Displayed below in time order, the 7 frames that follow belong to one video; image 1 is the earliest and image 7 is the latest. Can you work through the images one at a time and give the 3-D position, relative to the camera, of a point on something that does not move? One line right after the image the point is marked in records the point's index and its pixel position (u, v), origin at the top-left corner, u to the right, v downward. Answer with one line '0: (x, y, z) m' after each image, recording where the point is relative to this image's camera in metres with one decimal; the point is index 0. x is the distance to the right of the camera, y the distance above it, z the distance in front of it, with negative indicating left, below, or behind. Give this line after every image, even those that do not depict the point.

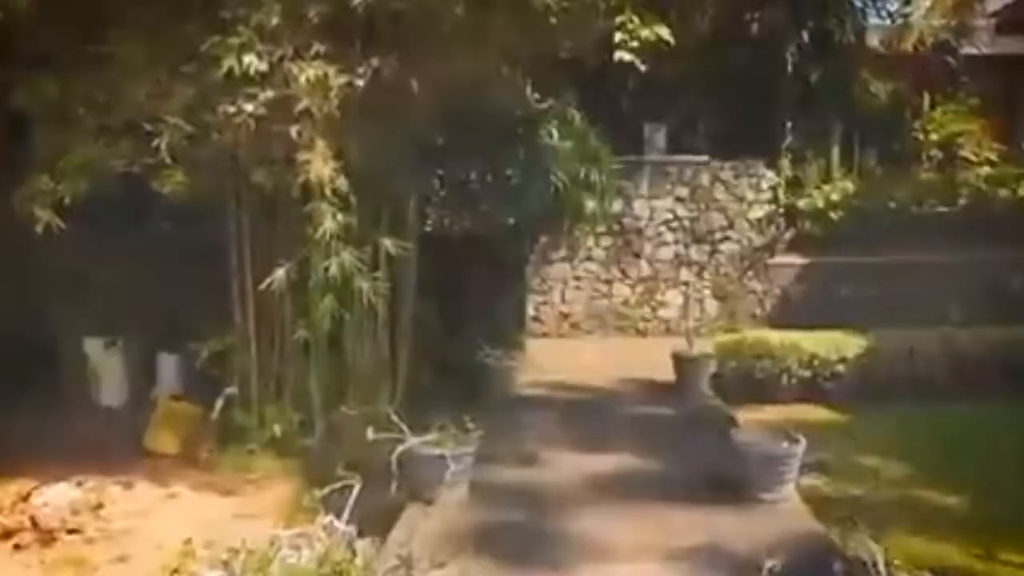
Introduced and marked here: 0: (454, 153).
0: (-0.2, +0.5, +4.1) m
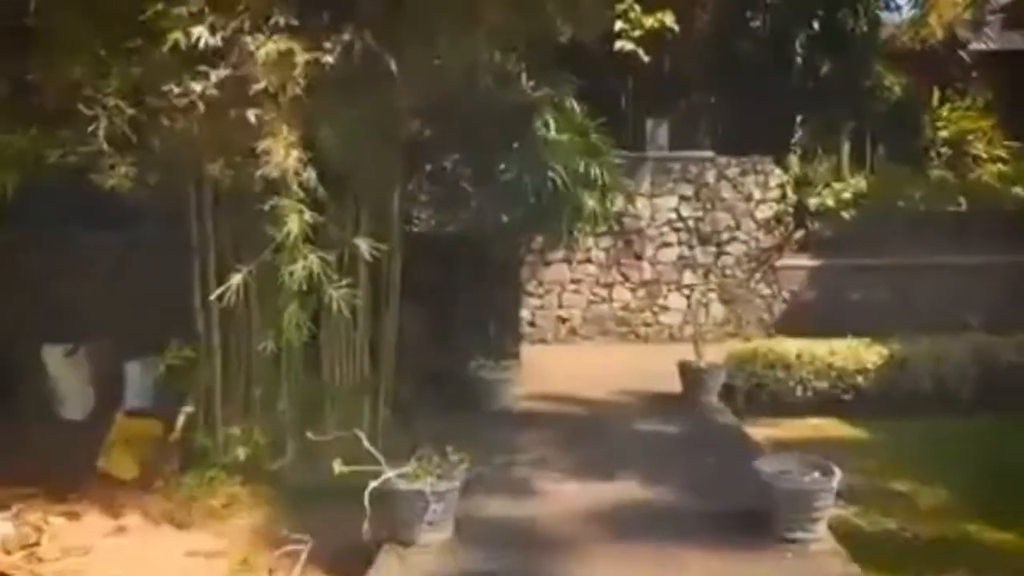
0: (-0.3, +0.5, +3.7) m
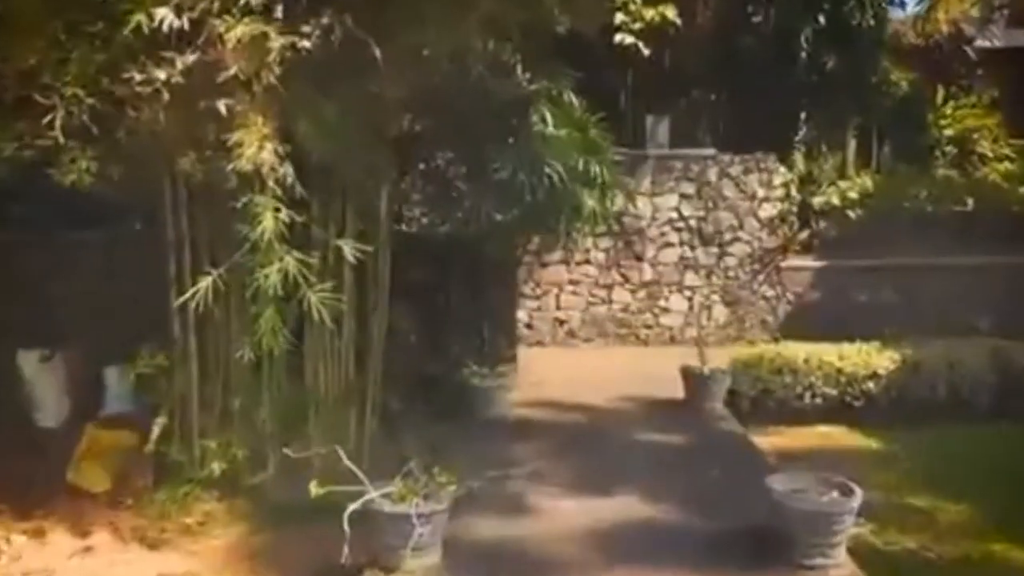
0: (-0.3, +0.5, +3.5) m
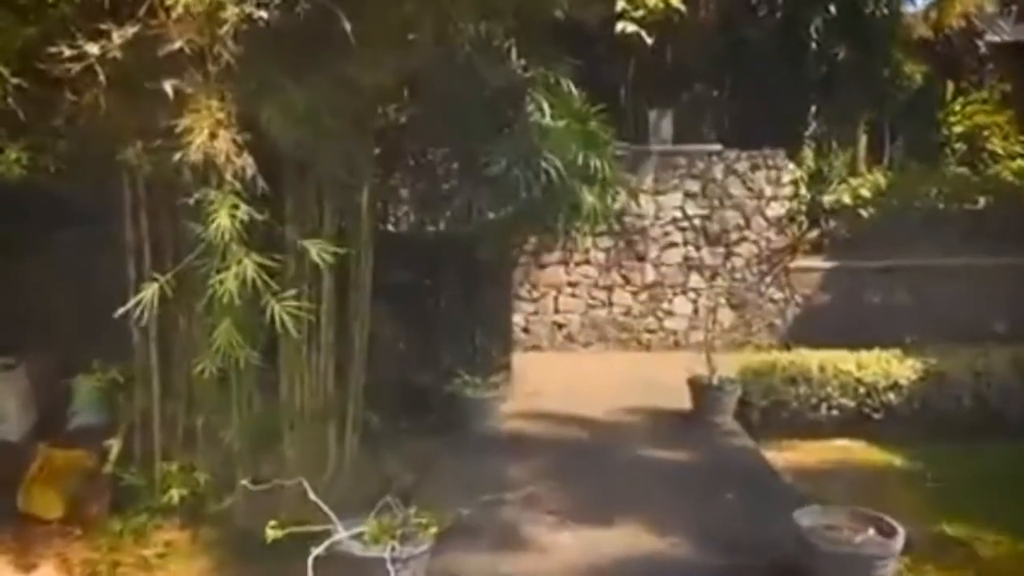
0: (-0.3, +0.5, +3.2) m
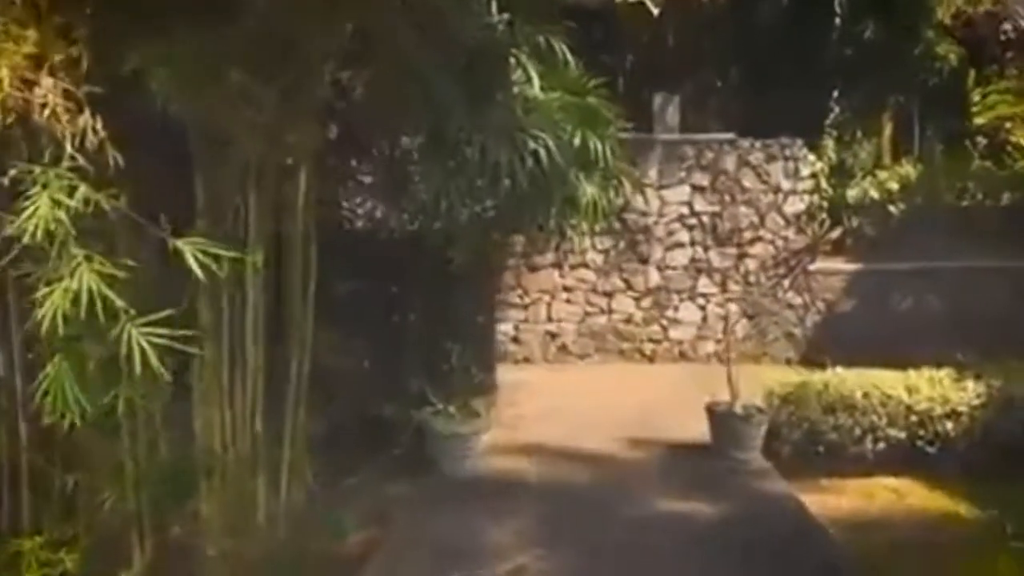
0: (-0.3, +0.4, +2.6) m
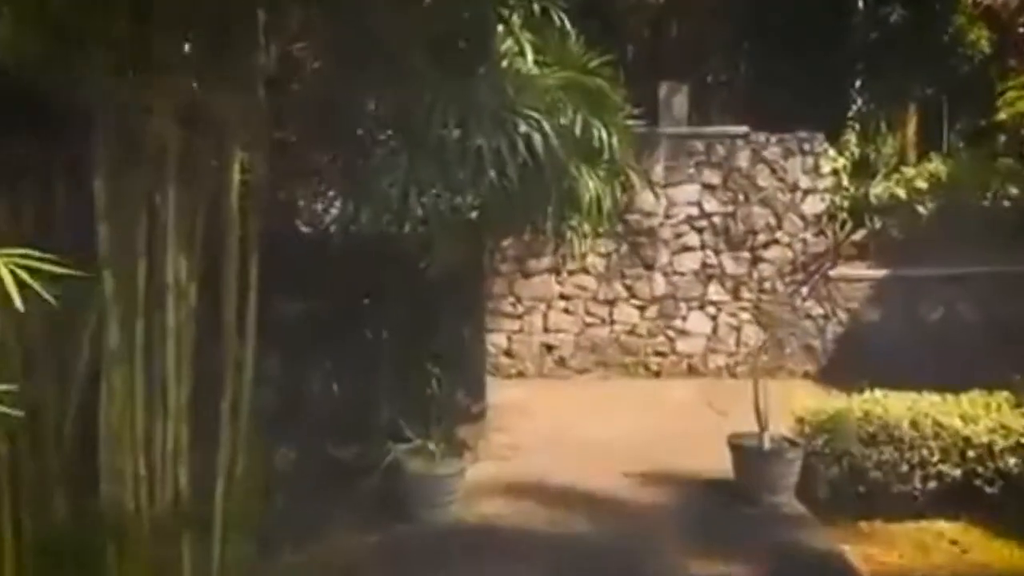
0: (-0.4, +0.4, +2.1) m
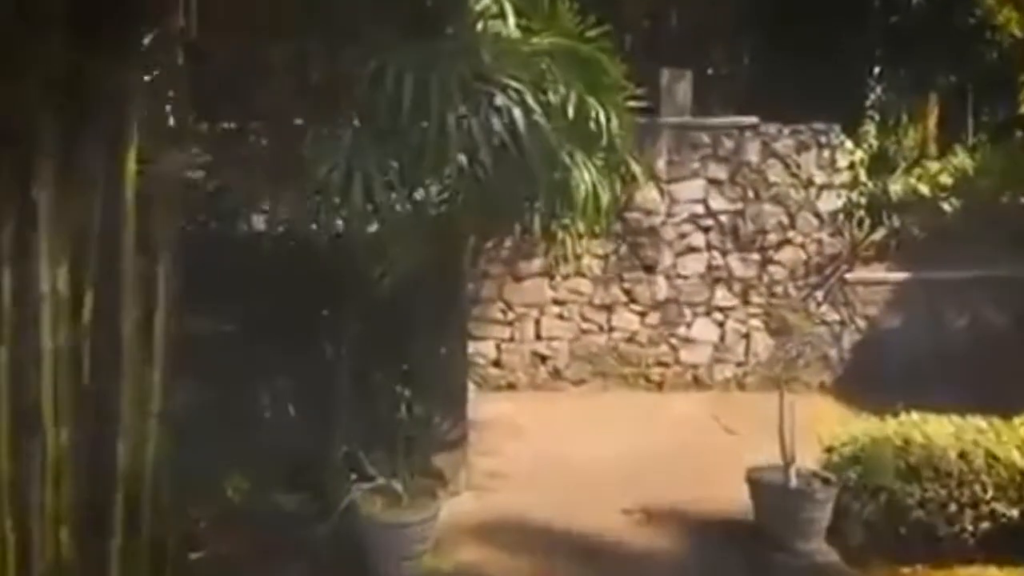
0: (-0.4, +0.4, +1.7) m
